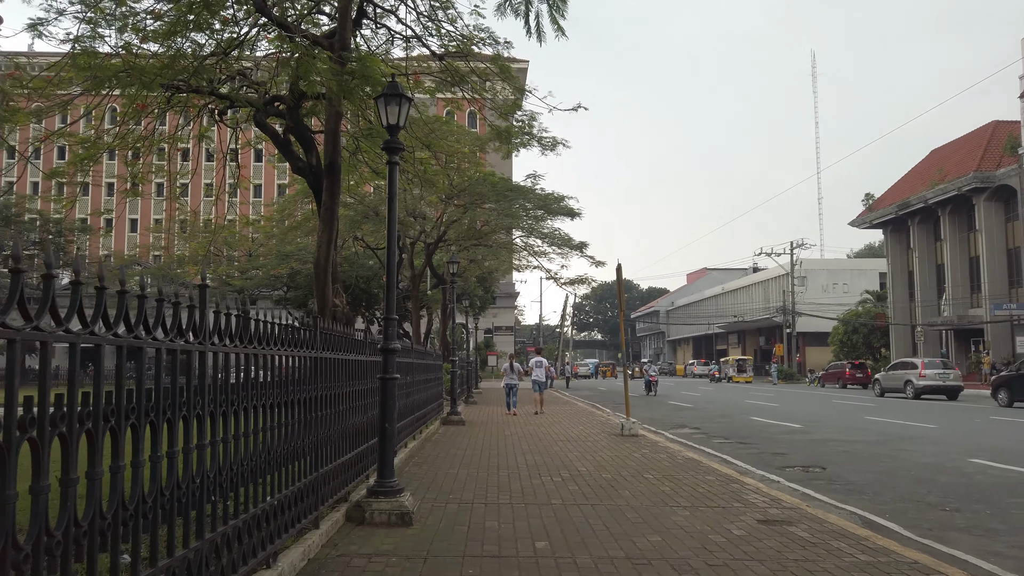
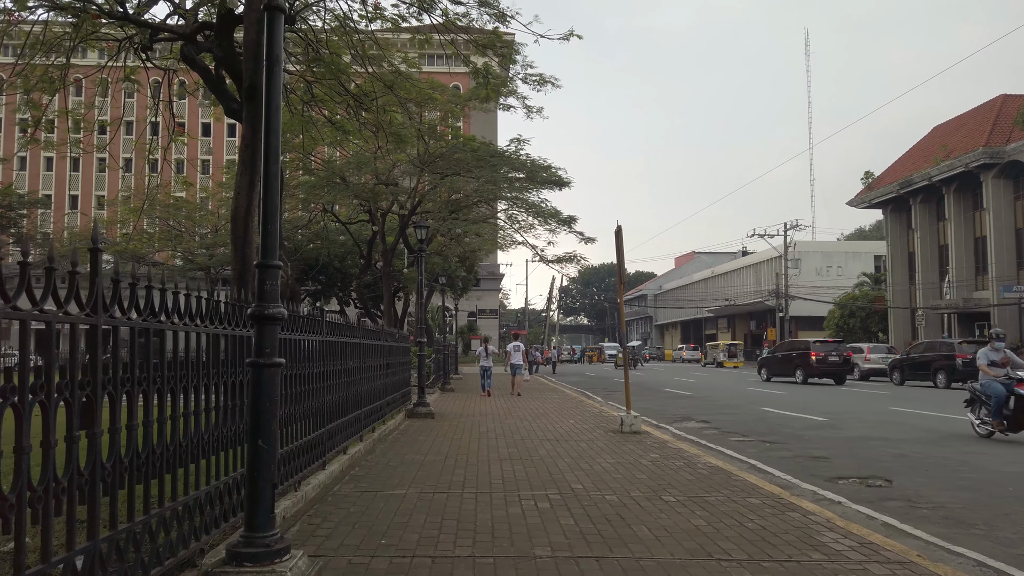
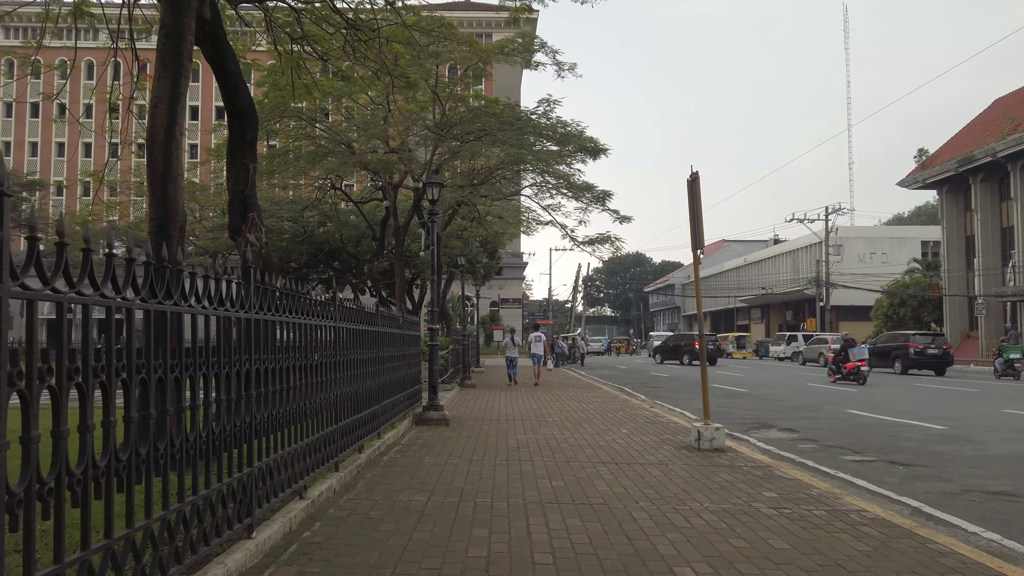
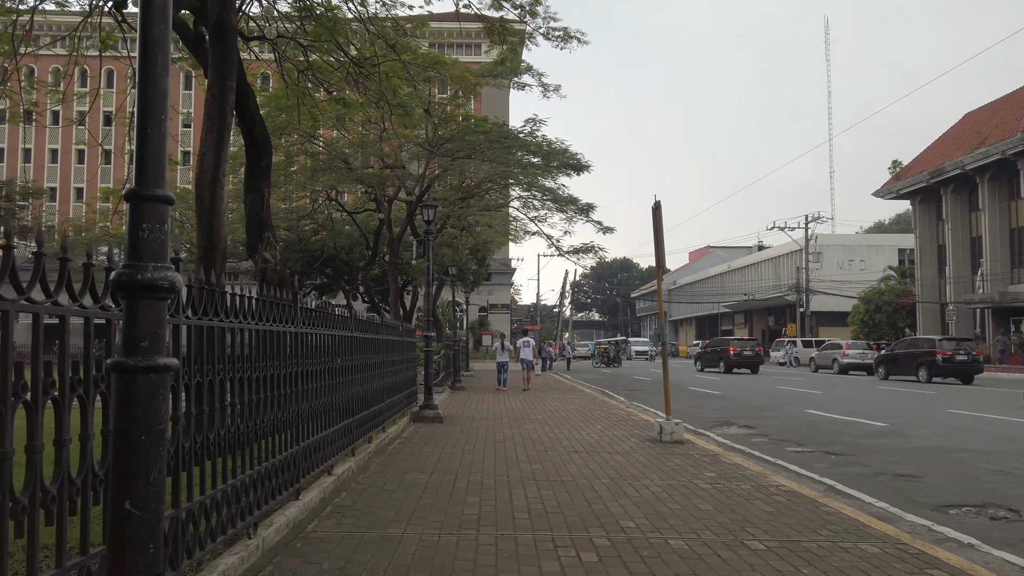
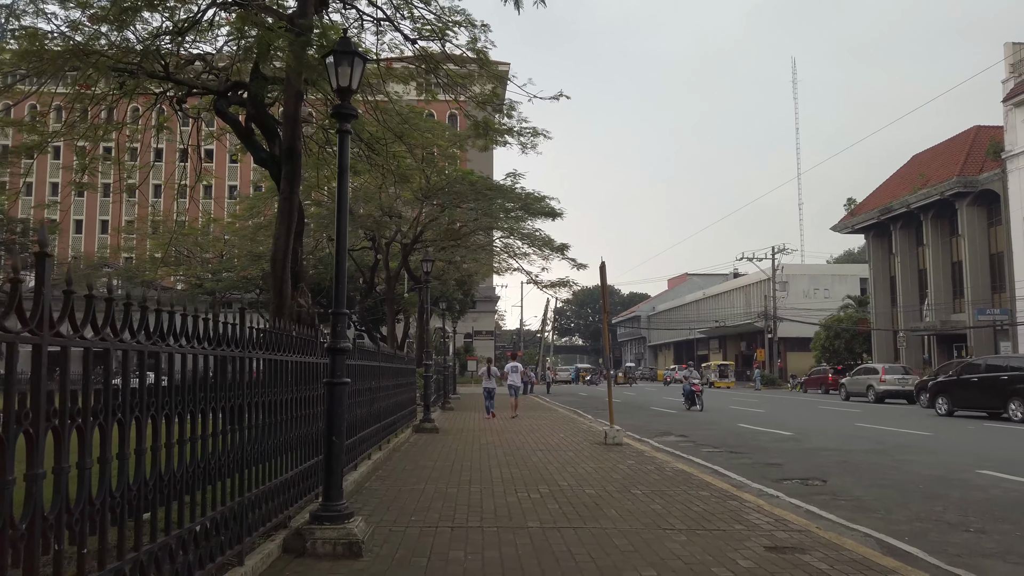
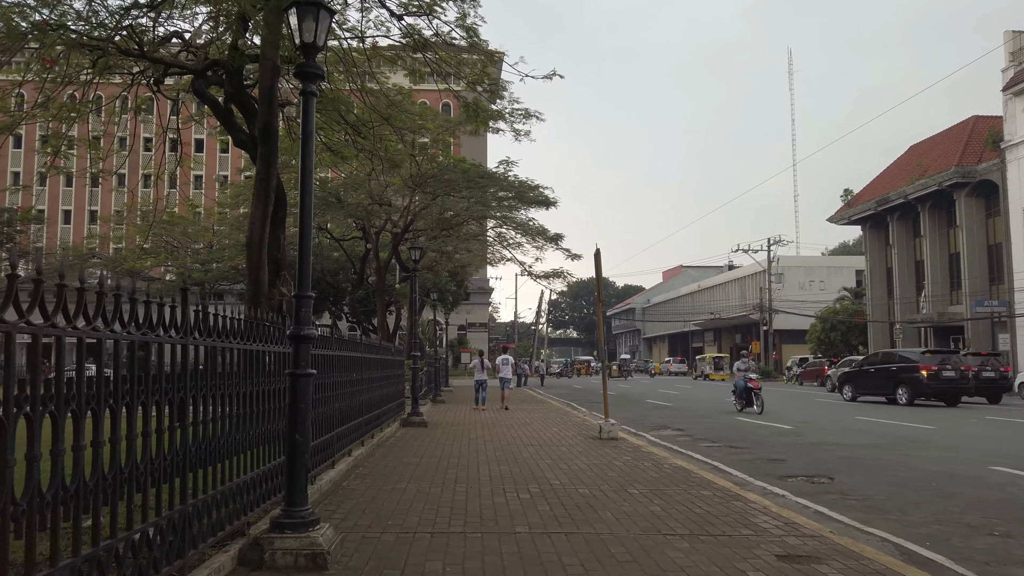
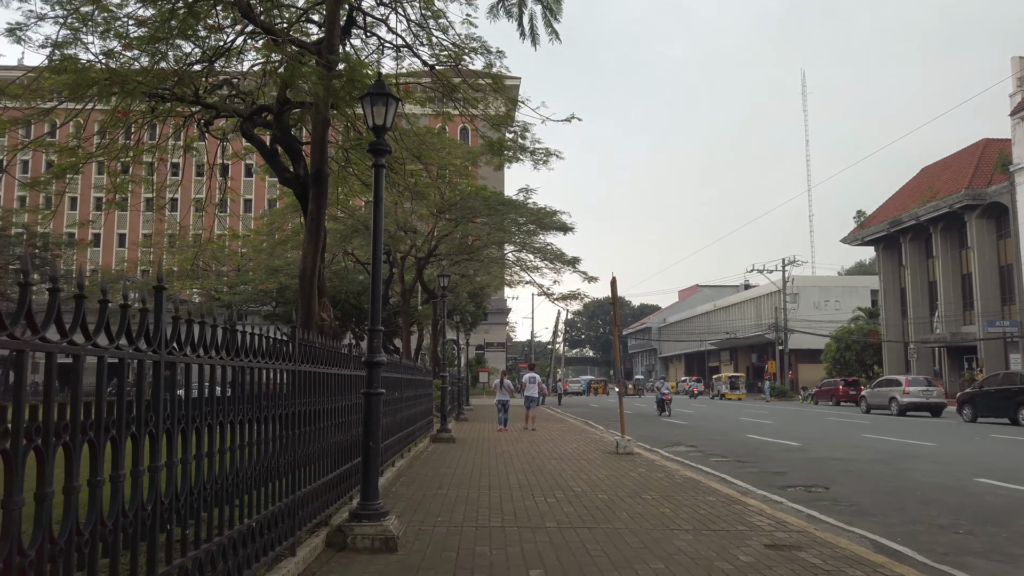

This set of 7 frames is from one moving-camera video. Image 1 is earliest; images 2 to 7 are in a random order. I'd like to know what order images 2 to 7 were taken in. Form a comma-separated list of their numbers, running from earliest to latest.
7, 5, 6, 2, 4, 3
